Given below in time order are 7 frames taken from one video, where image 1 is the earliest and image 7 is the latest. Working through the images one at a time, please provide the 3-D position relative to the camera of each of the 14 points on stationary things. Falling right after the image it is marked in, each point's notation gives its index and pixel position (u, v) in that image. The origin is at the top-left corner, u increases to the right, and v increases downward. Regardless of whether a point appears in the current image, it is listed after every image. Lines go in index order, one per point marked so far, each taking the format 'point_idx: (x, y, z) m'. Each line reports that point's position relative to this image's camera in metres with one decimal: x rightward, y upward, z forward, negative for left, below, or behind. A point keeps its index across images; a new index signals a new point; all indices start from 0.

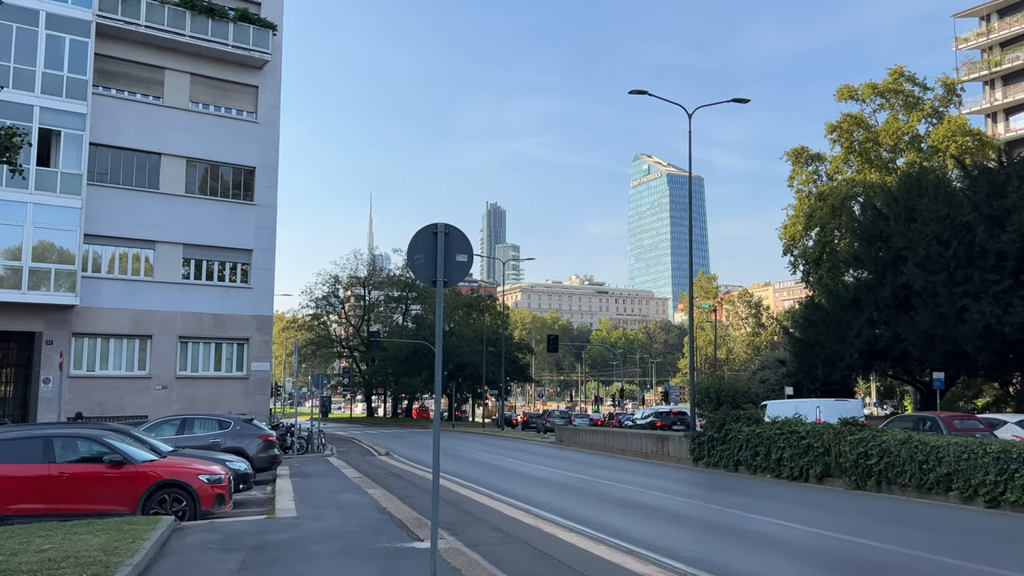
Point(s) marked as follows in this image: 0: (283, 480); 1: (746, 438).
0: (-4.4, -3.7, +15.9) m
1: (+4.8, -3.1, +16.7) m
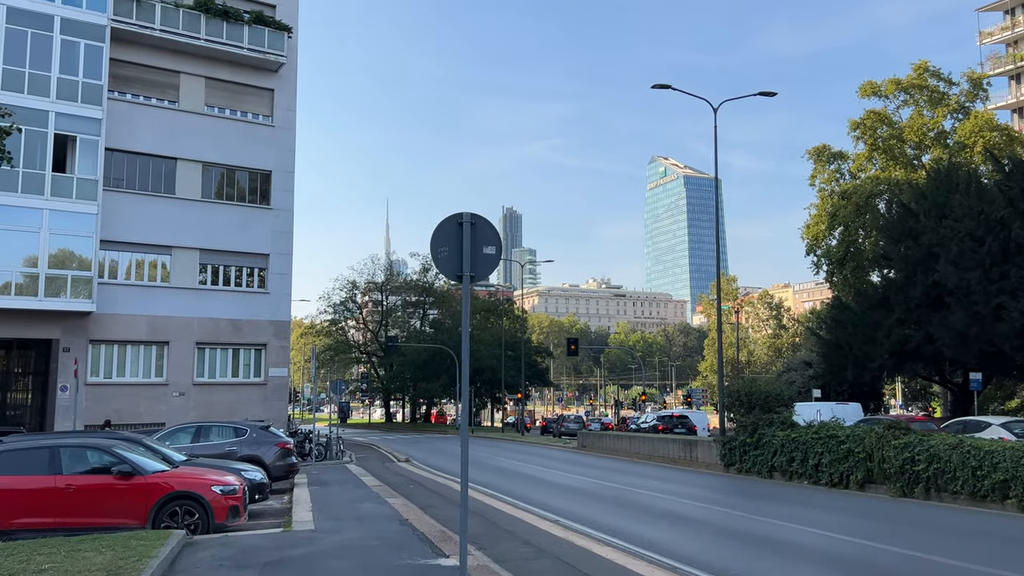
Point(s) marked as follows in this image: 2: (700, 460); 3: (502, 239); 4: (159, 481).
0: (-4.0, -3.8, +15.4) m
1: (+5.3, -3.0, +16.0) m
2: (+4.5, -4.1, +19.7) m
3: (-0.1, +0.4, +5.9) m
4: (-4.1, -2.3, +9.6) m
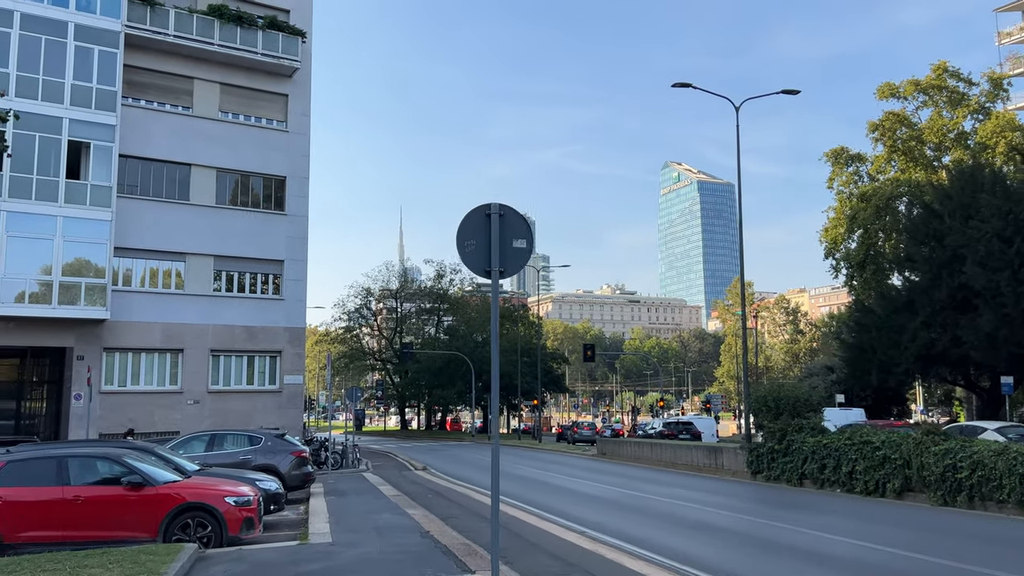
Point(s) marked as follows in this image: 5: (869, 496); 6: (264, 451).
0: (-3.6, -3.9, +15.0) m
1: (+5.7, -3.1, +15.5) m
2: (+5.0, -4.2, +19.2) m
3: (+0.1, +0.4, +5.5) m
4: (-3.9, -2.3, +9.2) m
5: (+5.9, -3.5, +13.7) m
6: (-4.6, -3.0, +15.2) m
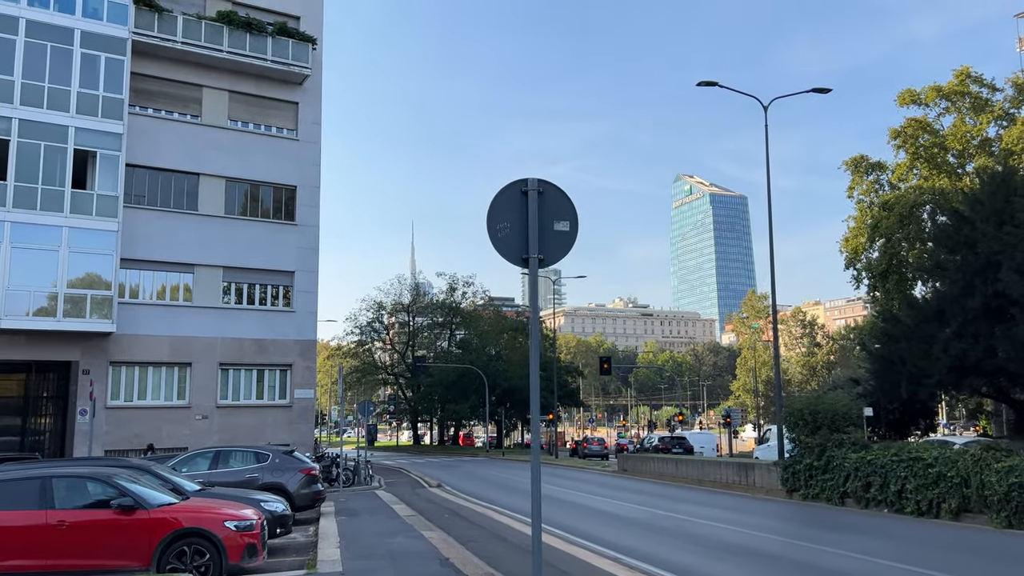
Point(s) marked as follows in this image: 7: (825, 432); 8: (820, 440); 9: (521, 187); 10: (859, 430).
0: (-3.2, -4.0, +14.1) m
1: (+6.0, -3.2, +14.5) m
2: (+5.4, -4.4, +18.2) m
3: (+0.4, +0.4, +4.6) m
4: (-3.6, -2.3, +8.4) m
5: (+6.3, -3.5, +12.6) m
6: (-4.2, -3.2, +14.3) m
7: (+6.0, -2.8, +15.7) m
8: (+5.9, -2.9, +15.6) m
9: (0.0, +0.6, +4.6) m
10: (+6.7, -2.7, +15.8) m
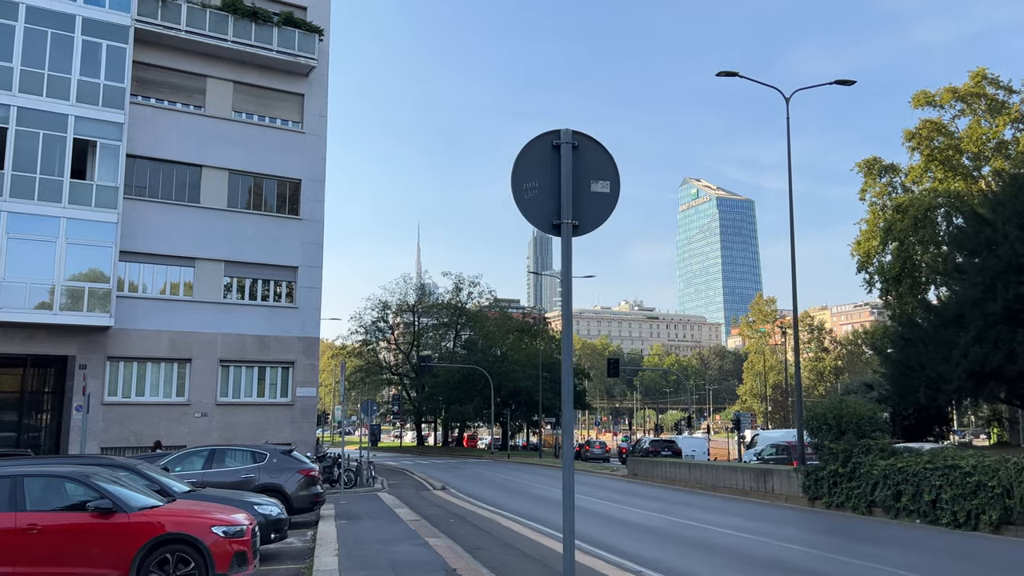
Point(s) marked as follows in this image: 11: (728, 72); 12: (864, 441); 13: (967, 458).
0: (-3.0, -3.9, +13.4) m
1: (+6.2, -3.1, +13.7) m
2: (+5.6, -4.3, +17.4) m
3: (+0.5, +0.6, +3.9) m
4: (-3.4, -2.2, +7.7) m
5: (+6.5, -3.5, +11.9) m
6: (-4.1, -3.0, +13.6) m
7: (+6.2, -2.7, +14.9) m
8: (+6.1, -2.9, +14.9) m
9: (+0.2, +0.7, +3.8) m
10: (+6.8, -2.7, +15.0) m
11: (+4.9, +5.0, +18.8) m
12: (+6.3, -2.7, +14.7) m
13: (+6.7, -2.5, +12.1) m
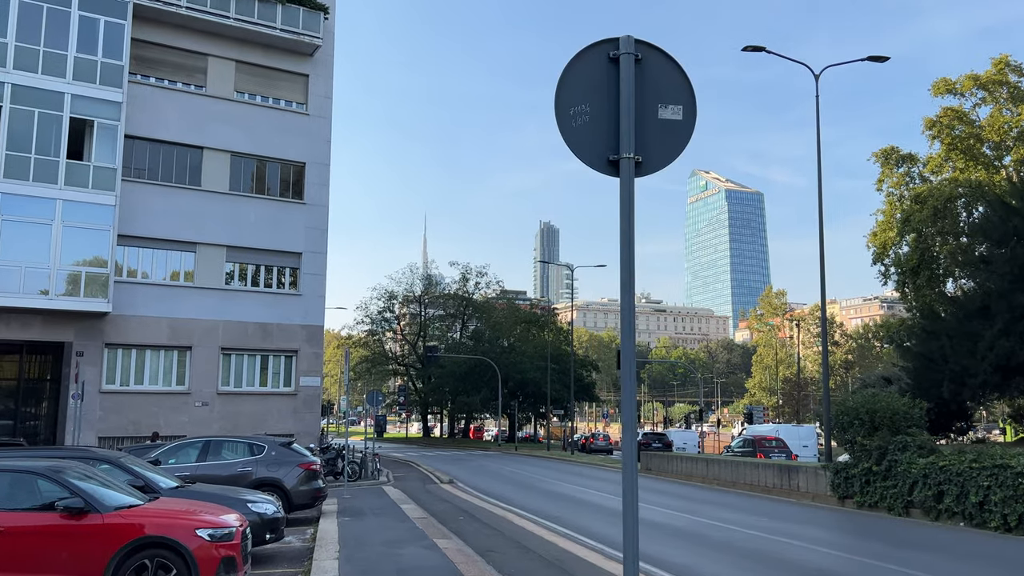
0: (-2.8, -3.6, +12.6) m
1: (+6.4, -2.9, +12.8) m
2: (+5.8, -4.1, +16.5) m
3: (+0.7, +0.7, +3.0) m
4: (-3.3, -1.9, +6.8) m
5: (+6.6, -3.3, +11.0) m
6: (-3.8, -2.7, +12.8) m
7: (+6.4, -2.5, +14.0) m
8: (+6.3, -2.6, +14.0) m
9: (+0.3, +0.9, +3.0) m
10: (+7.1, -2.5, +14.2) m
11: (+5.2, +5.2, +17.8) m
12: (+6.5, -2.5, +13.8) m
13: (+6.9, -2.3, +11.2) m
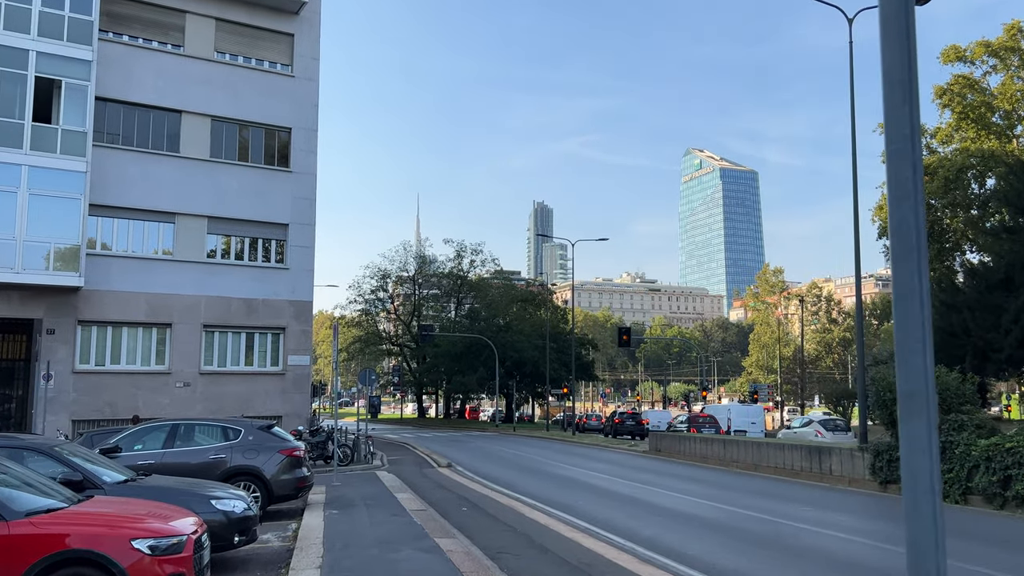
0: (-2.7, -3.1, +11.1) m
1: (+6.5, -2.3, +11.4) m
2: (+5.9, -3.4, +15.1) m
3: (+0.9, +1.0, +1.4) m
4: (-3.1, -1.6, +5.3) m
5: (+6.8, -2.8, +9.6) m
6: (-3.7, -2.2, +11.3) m
7: (+6.5, -1.9, +12.6) m
8: (+6.4, -2.0, +12.5) m
9: (+0.5, +1.2, +1.4) m
10: (+7.2, -1.9, +12.7) m
11: (+5.3, +5.9, +16.2) m
12: (+6.6, -1.9, +12.3) m
13: (+7.1, -1.8, +9.8) m
